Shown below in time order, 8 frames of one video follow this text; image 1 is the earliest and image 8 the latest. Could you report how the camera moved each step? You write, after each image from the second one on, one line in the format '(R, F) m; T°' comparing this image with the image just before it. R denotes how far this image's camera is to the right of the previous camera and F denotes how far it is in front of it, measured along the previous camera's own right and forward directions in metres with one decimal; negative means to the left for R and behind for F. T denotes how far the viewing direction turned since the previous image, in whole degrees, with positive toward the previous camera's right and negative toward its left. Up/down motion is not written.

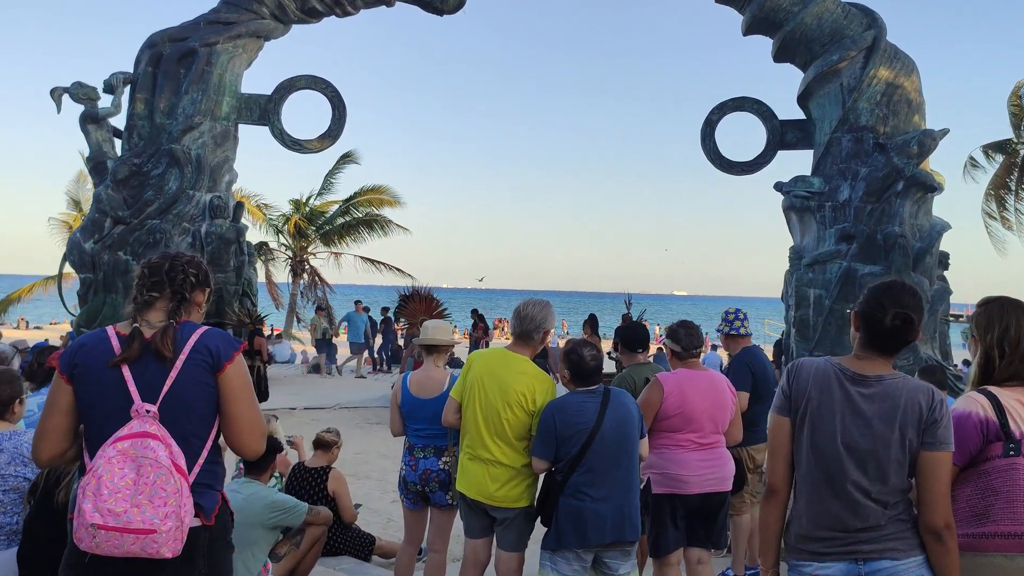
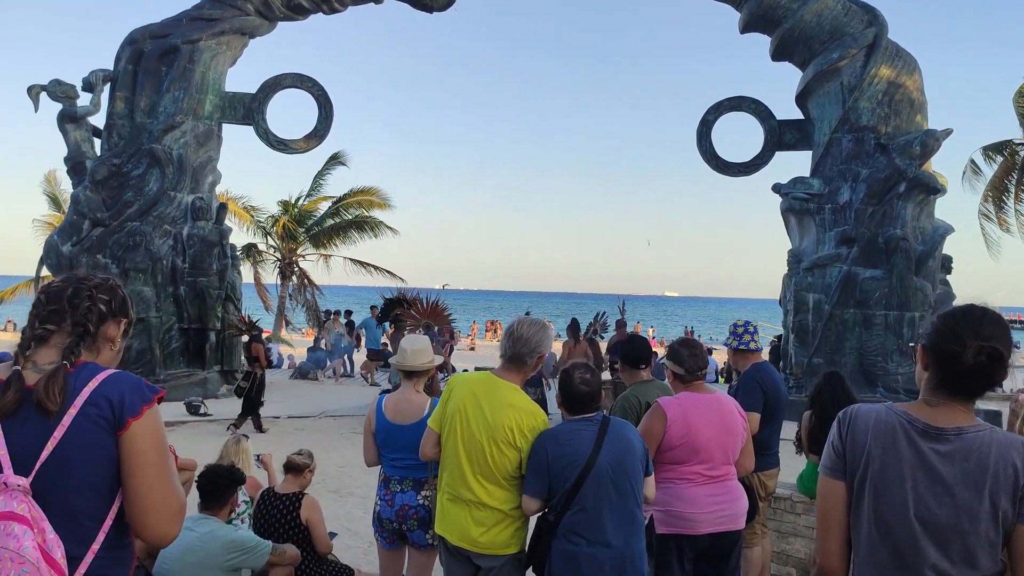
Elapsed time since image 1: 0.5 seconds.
(0.0, +0.3) m; 0°
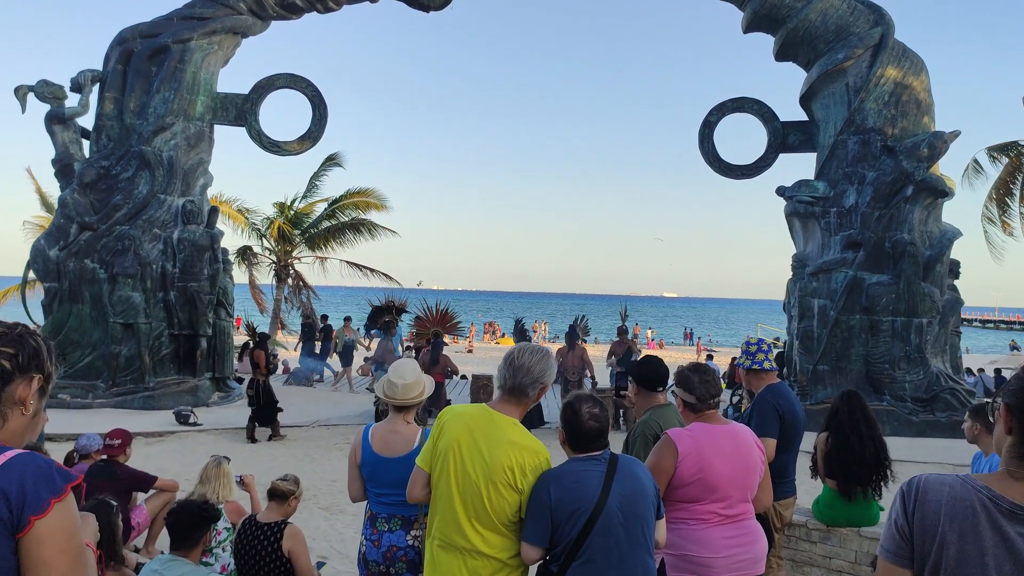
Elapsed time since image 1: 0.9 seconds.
(0.0, +0.2) m; 0°
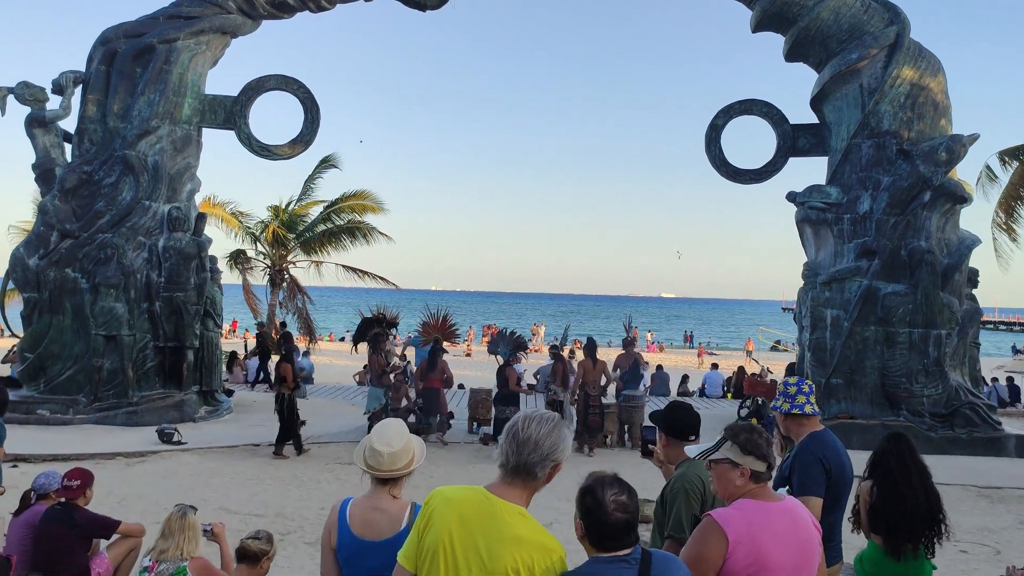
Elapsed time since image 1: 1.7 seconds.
(0.0, +0.4) m; 0°
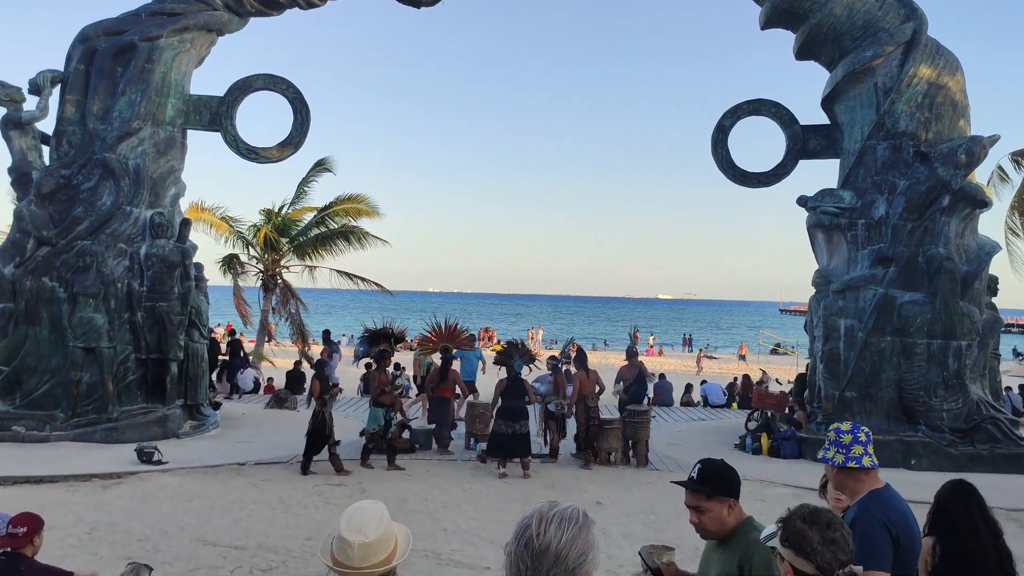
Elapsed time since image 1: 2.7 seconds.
(0.0, +0.5) m; 0°
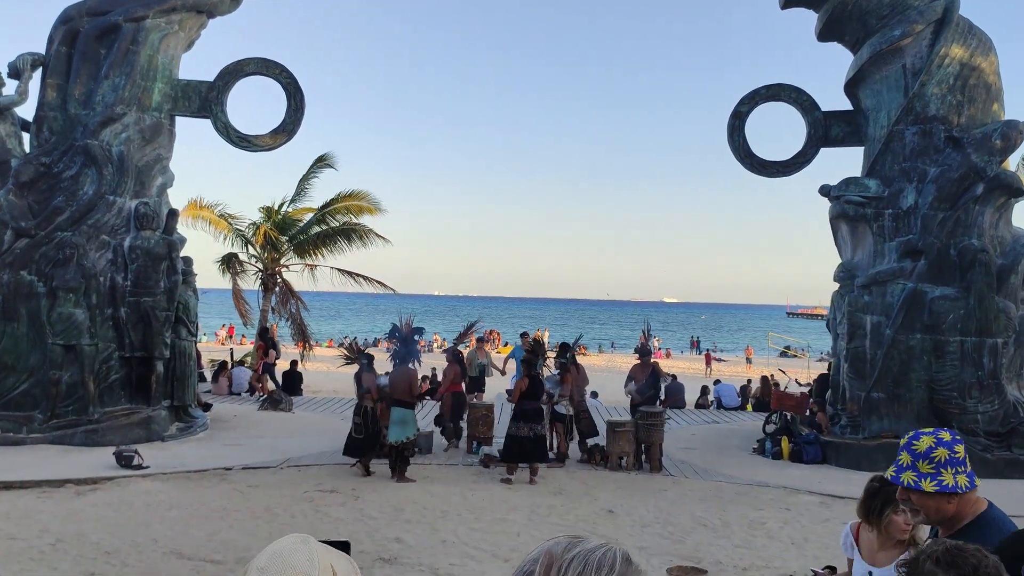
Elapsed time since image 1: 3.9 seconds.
(0.0, +0.6) m; 0°
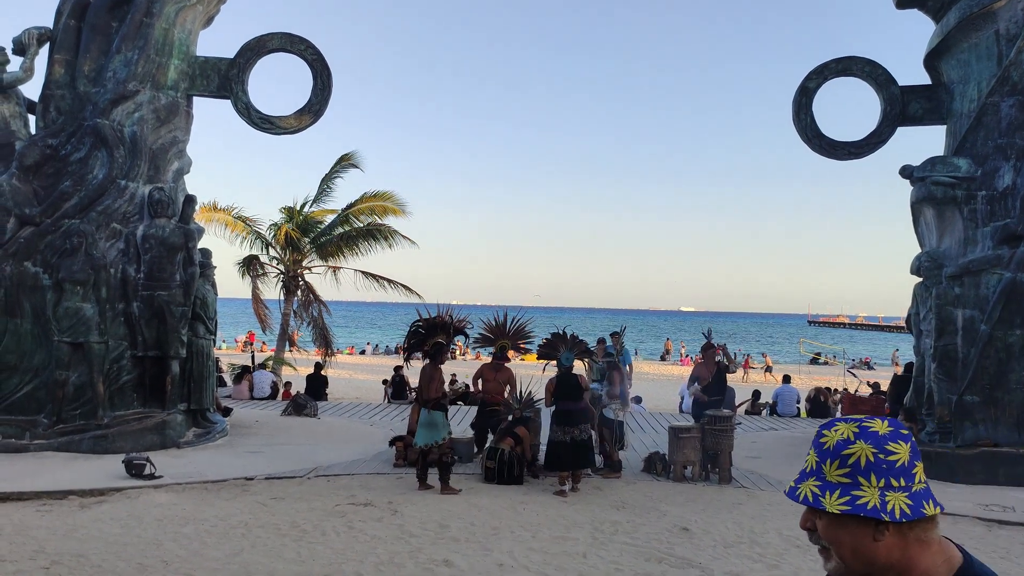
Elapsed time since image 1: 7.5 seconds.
(-0.3, +0.9) m; -1°
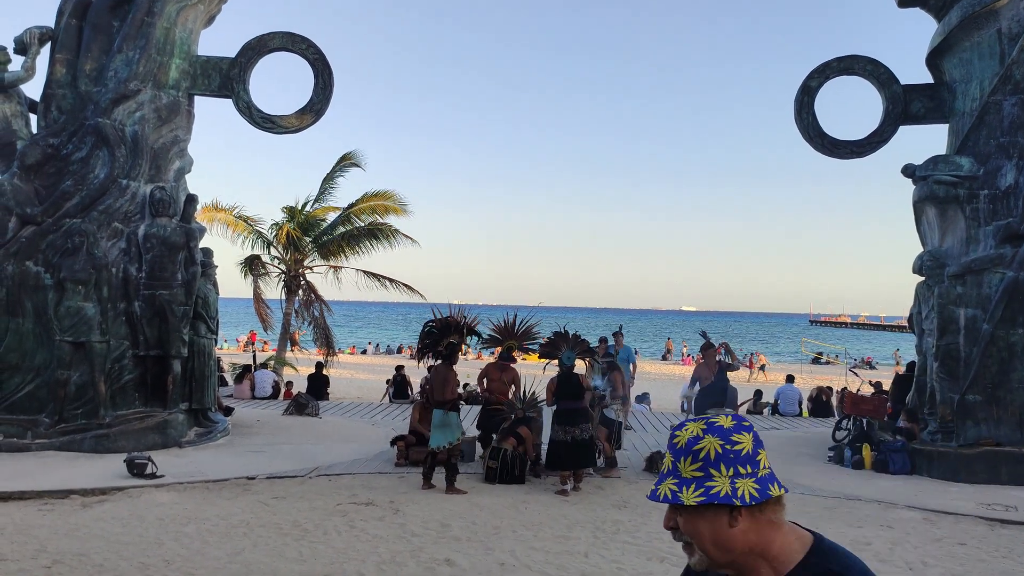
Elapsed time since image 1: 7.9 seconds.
(0.0, 0.0) m; 0°
